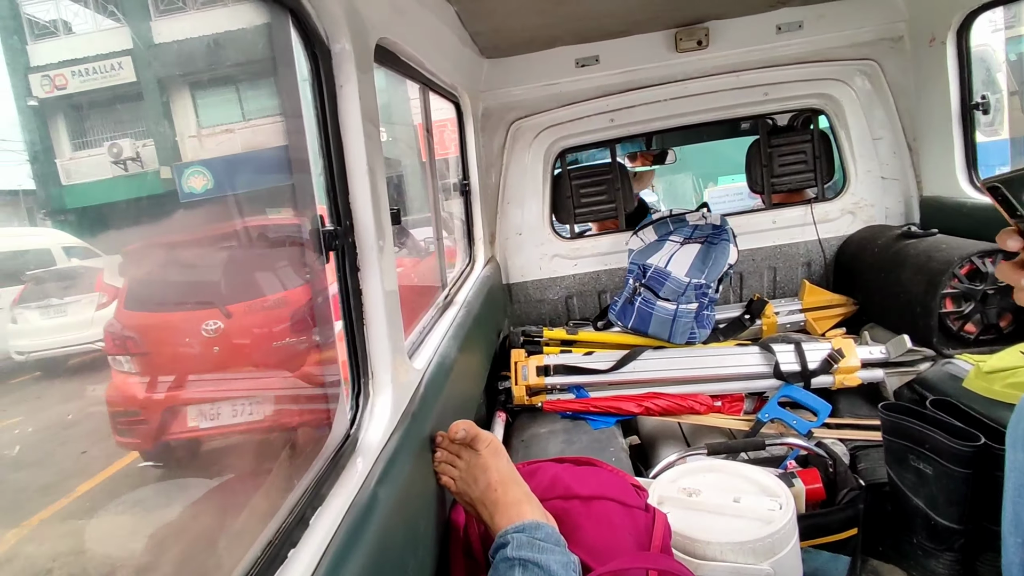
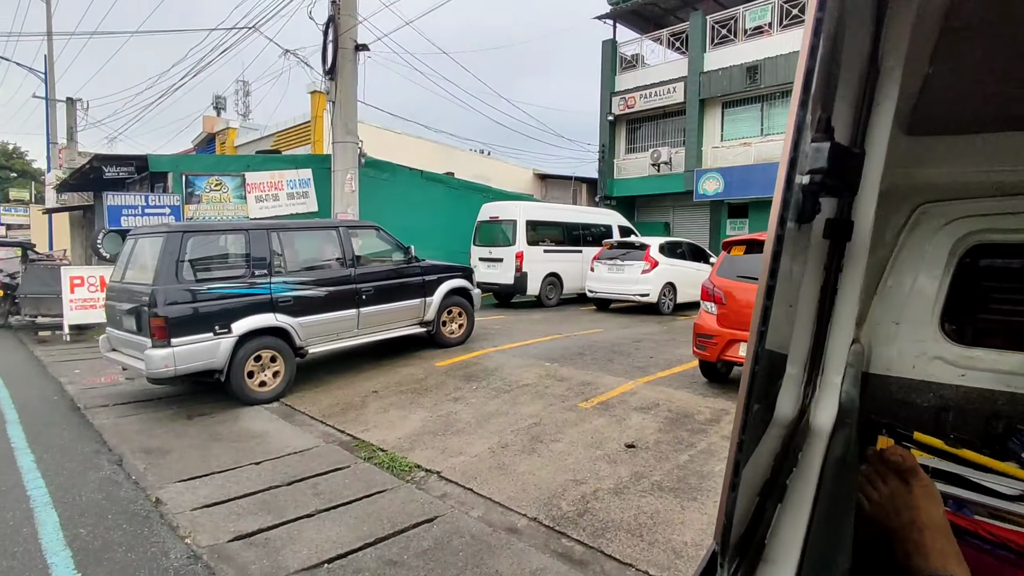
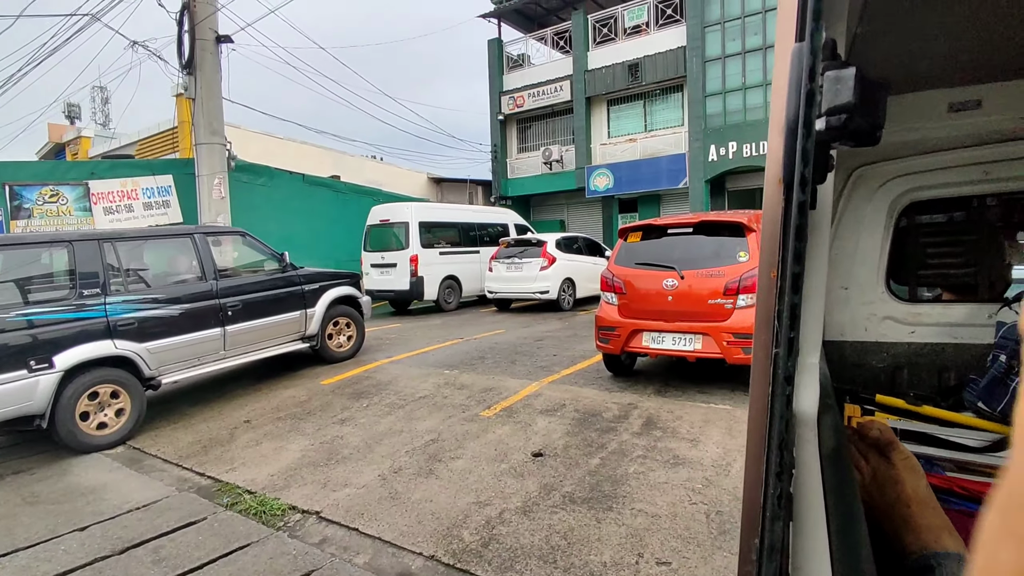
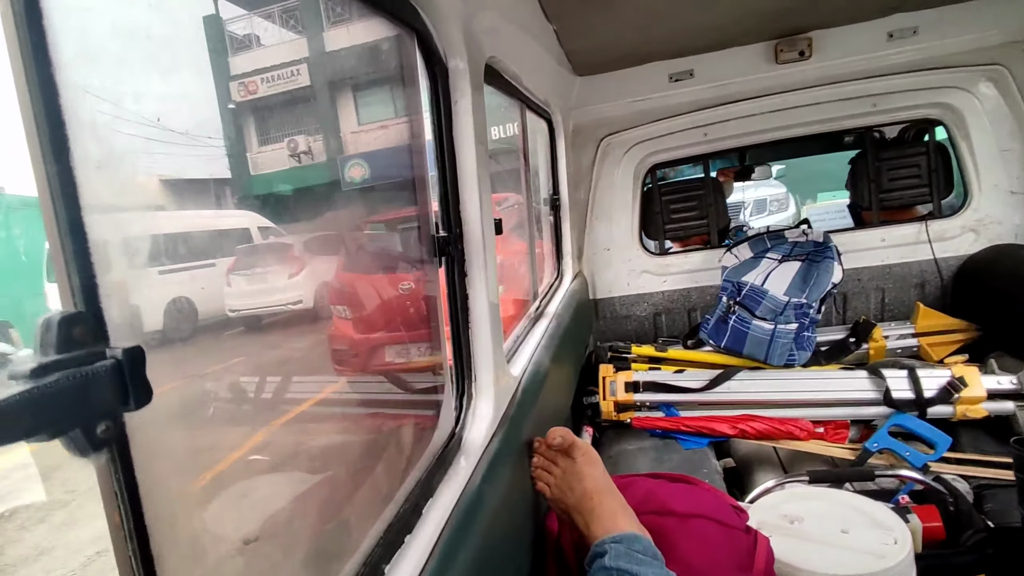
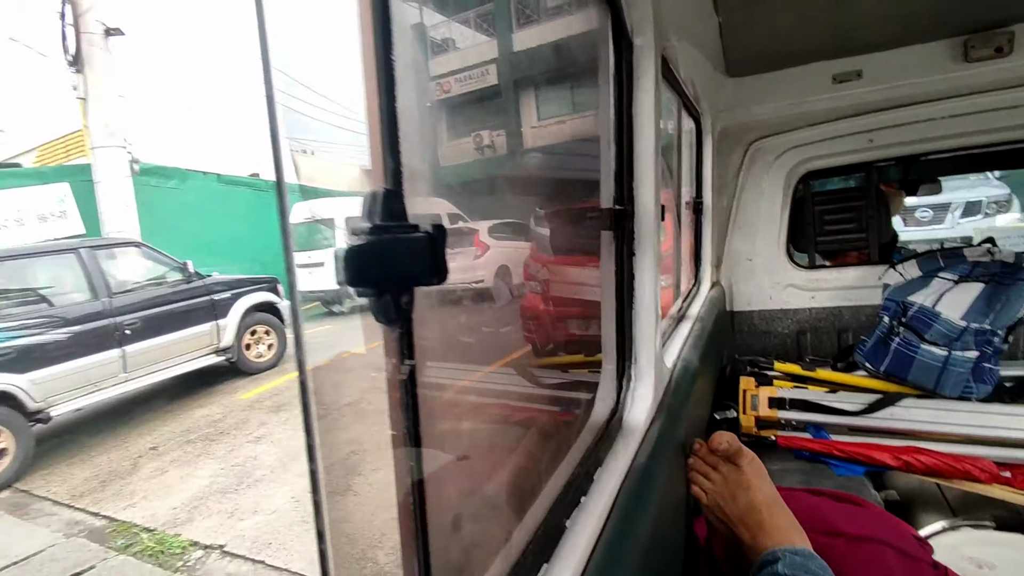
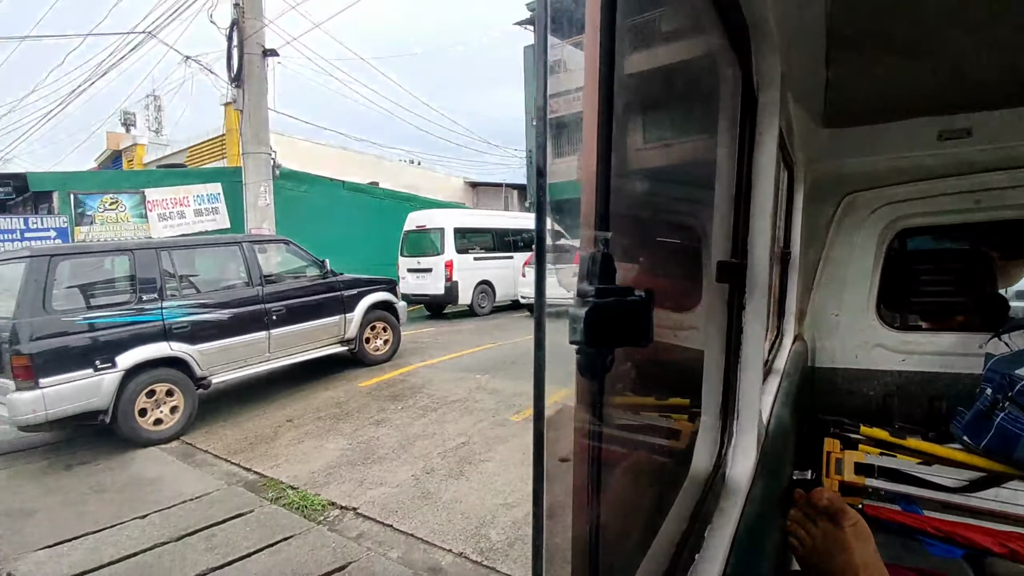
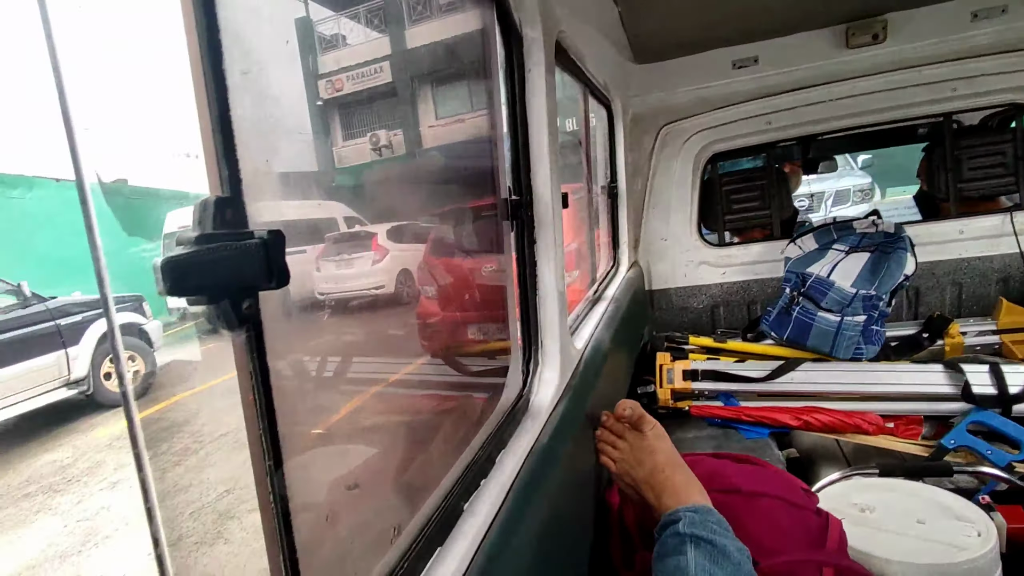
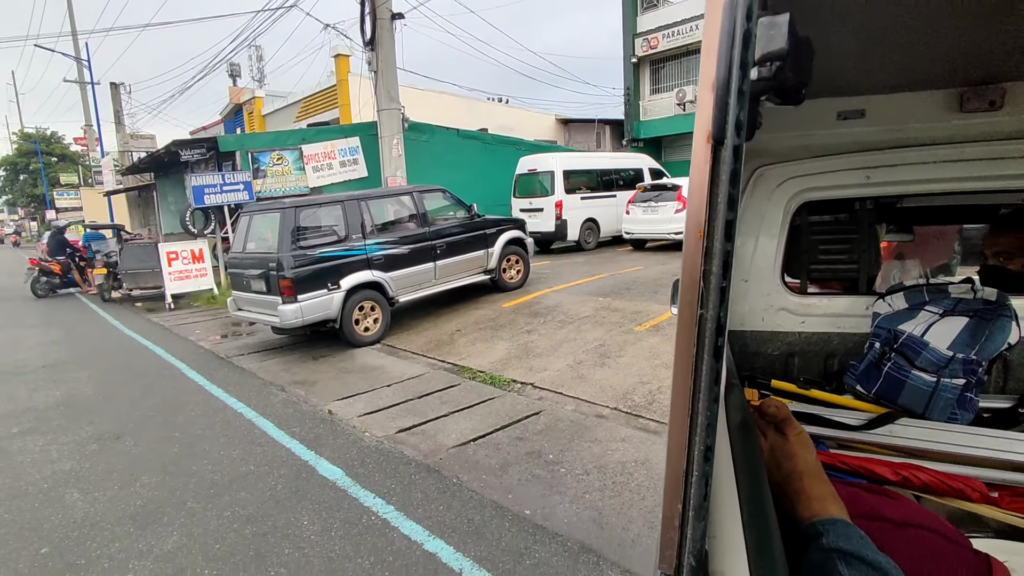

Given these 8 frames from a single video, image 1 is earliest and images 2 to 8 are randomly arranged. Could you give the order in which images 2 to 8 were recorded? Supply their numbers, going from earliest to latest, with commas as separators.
4, 7, 5, 6, 2, 3, 8
